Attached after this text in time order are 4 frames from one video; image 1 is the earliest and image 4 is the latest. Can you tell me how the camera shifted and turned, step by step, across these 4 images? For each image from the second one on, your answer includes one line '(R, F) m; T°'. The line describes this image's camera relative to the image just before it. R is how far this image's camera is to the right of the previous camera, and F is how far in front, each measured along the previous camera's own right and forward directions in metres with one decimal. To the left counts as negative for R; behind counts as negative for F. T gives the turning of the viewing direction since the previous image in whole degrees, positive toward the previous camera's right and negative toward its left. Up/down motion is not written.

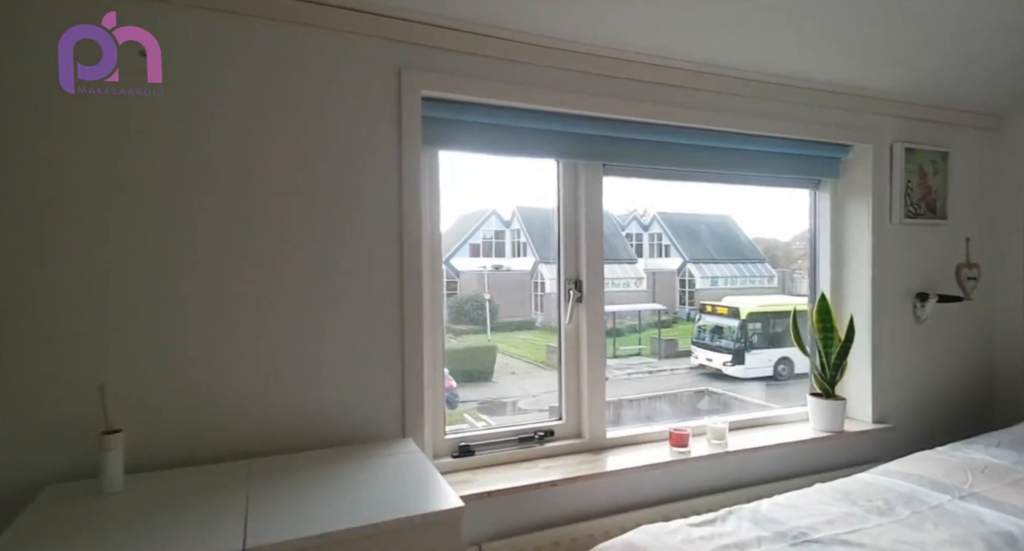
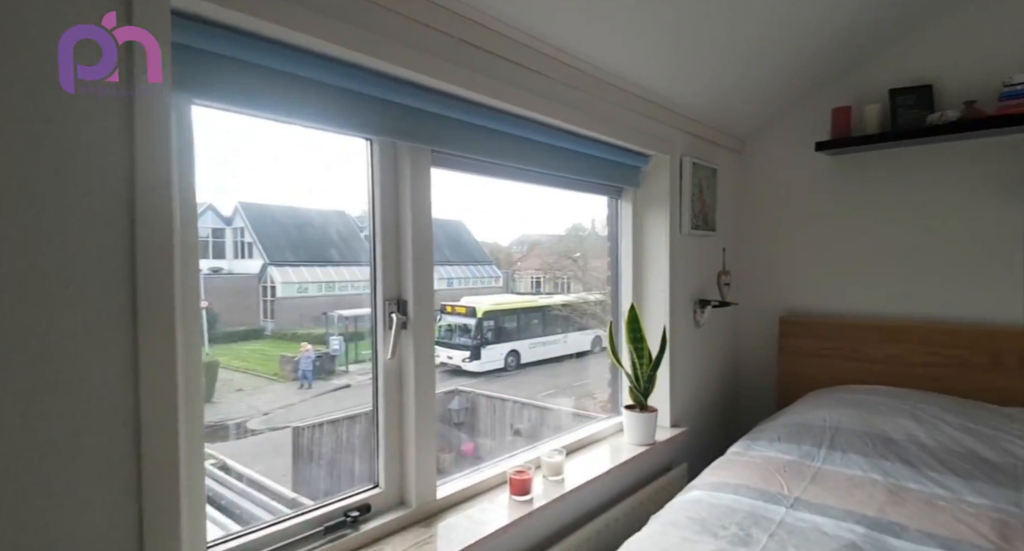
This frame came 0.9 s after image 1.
(-0.2, +0.5) m; +28°
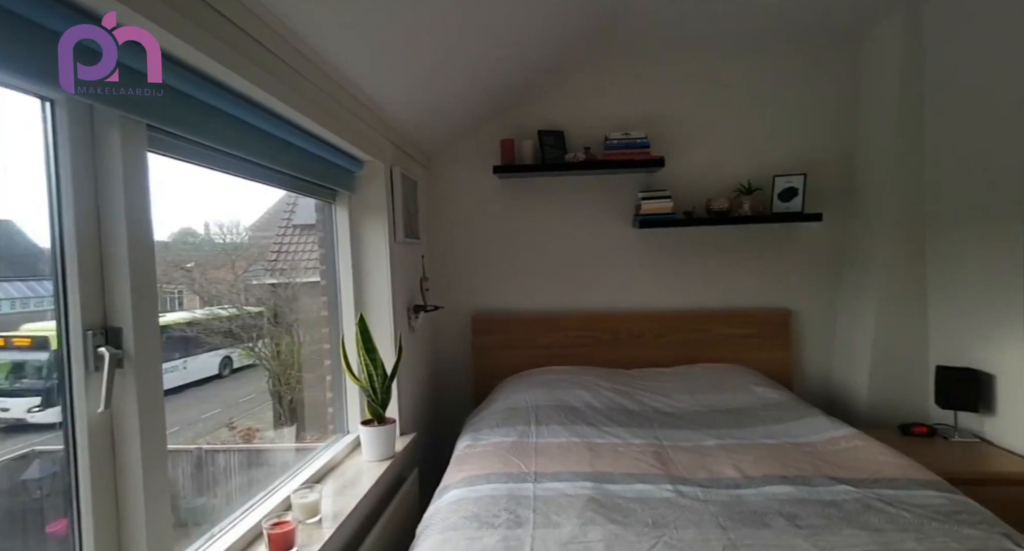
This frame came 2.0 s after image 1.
(-0.3, +0.2) m; +38°
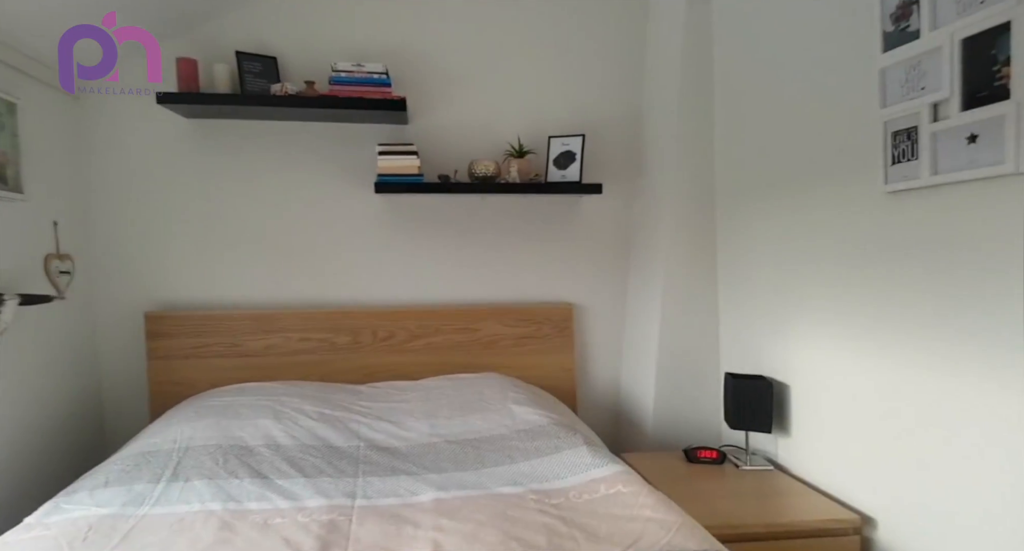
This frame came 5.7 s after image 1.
(+0.6, +0.6) m; +14°
